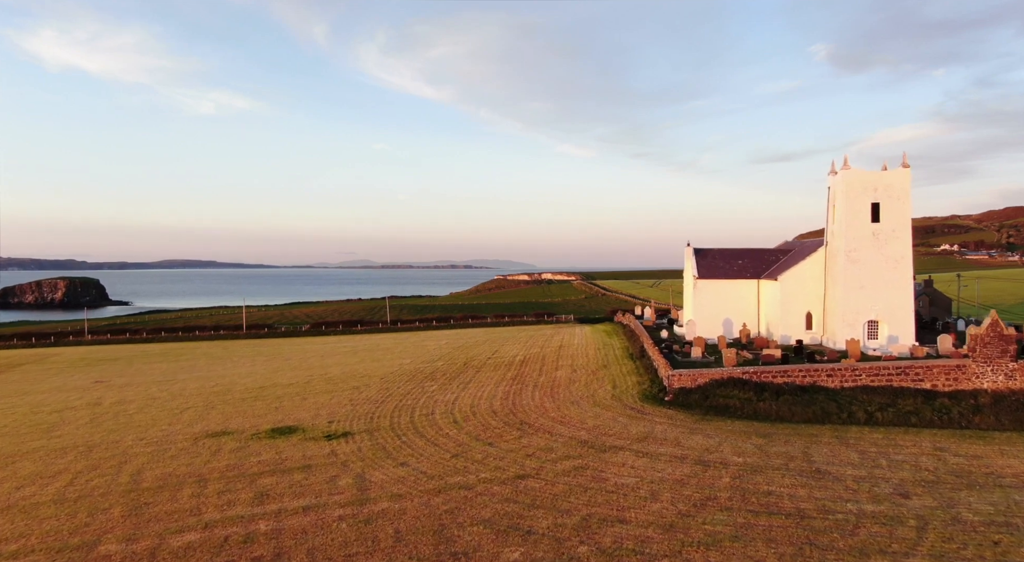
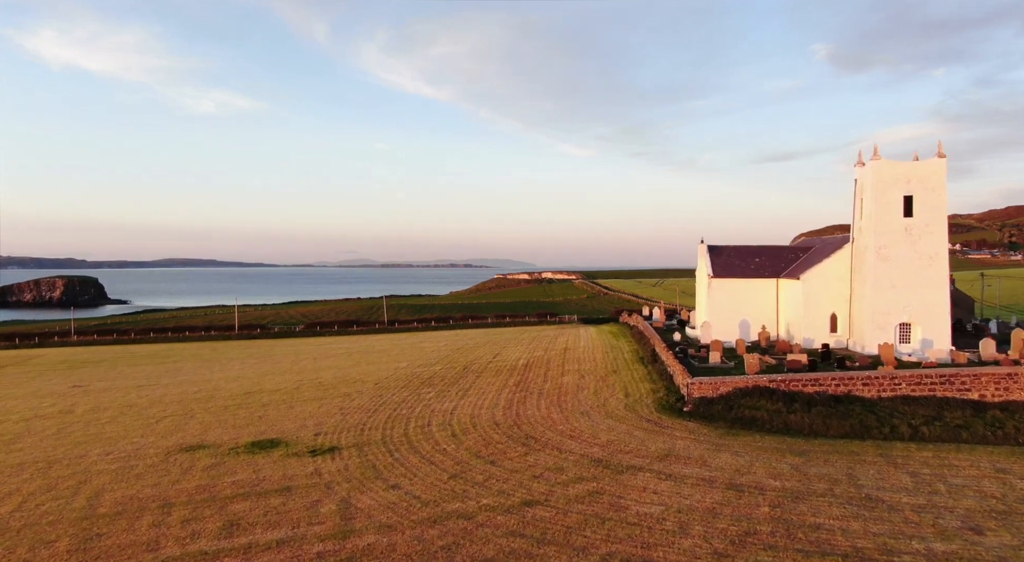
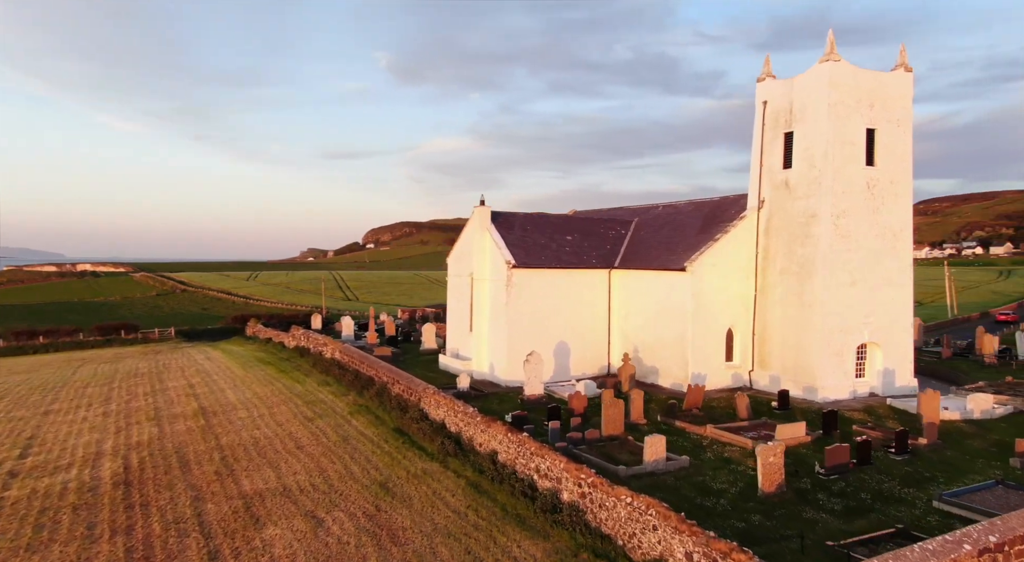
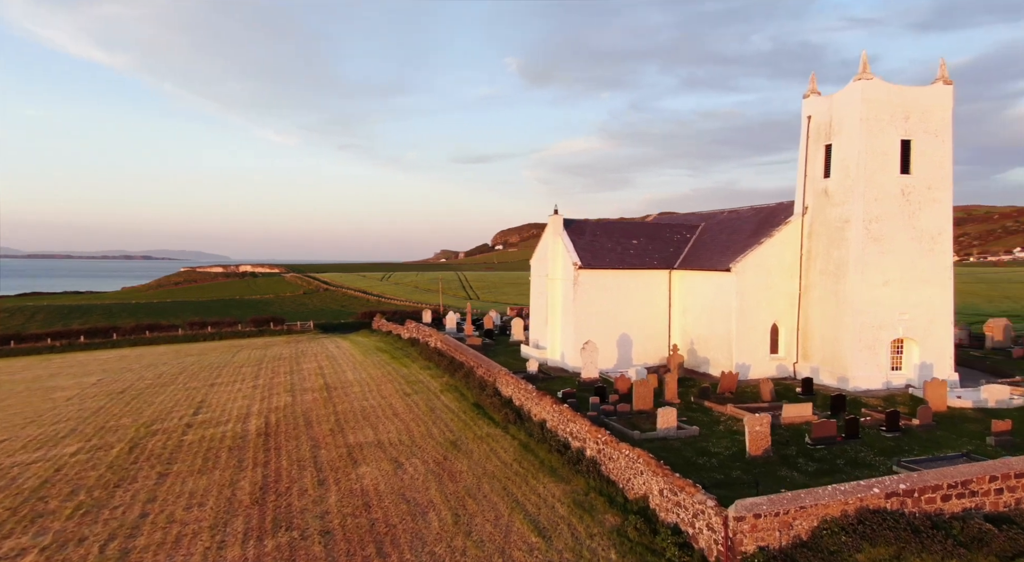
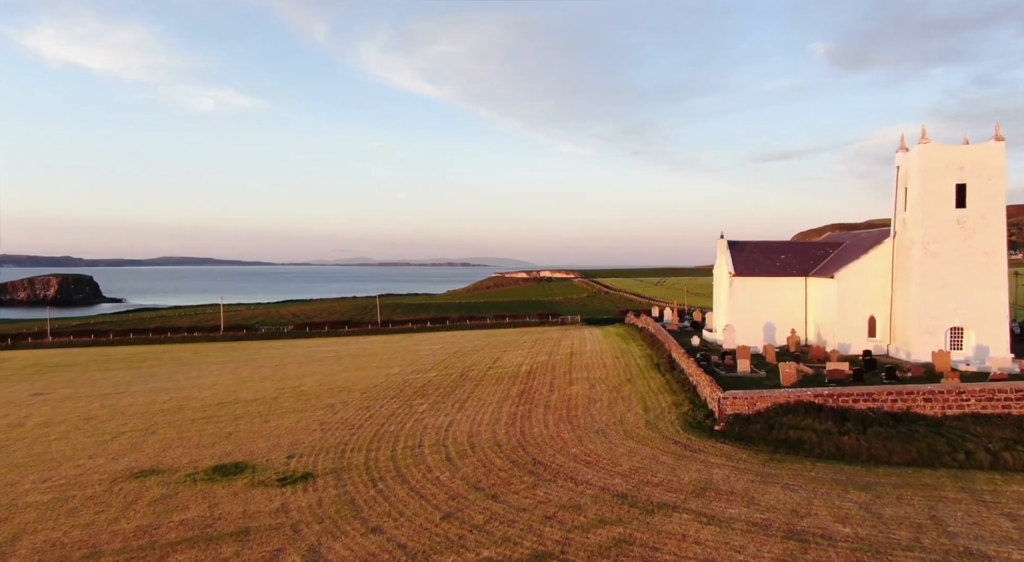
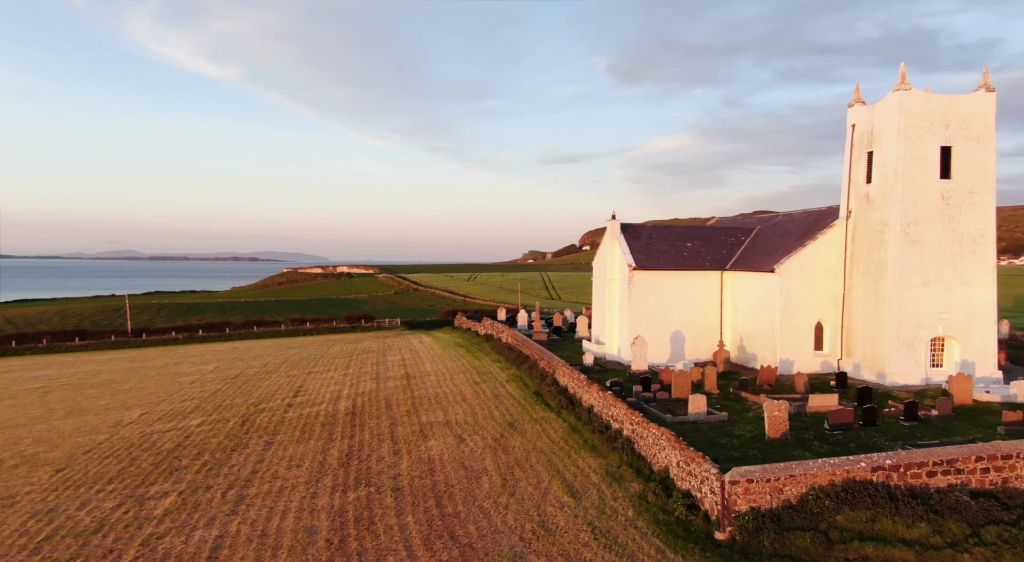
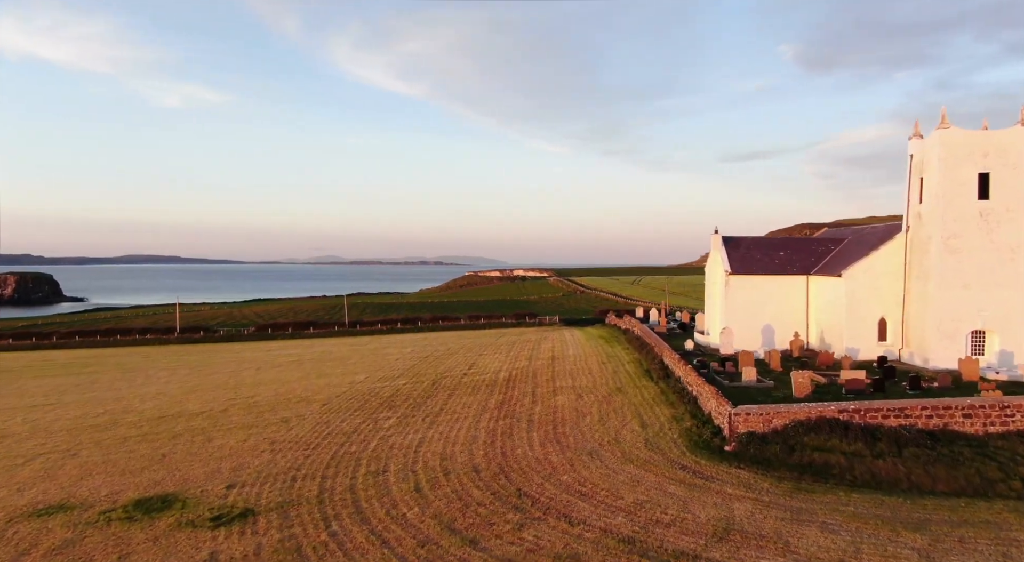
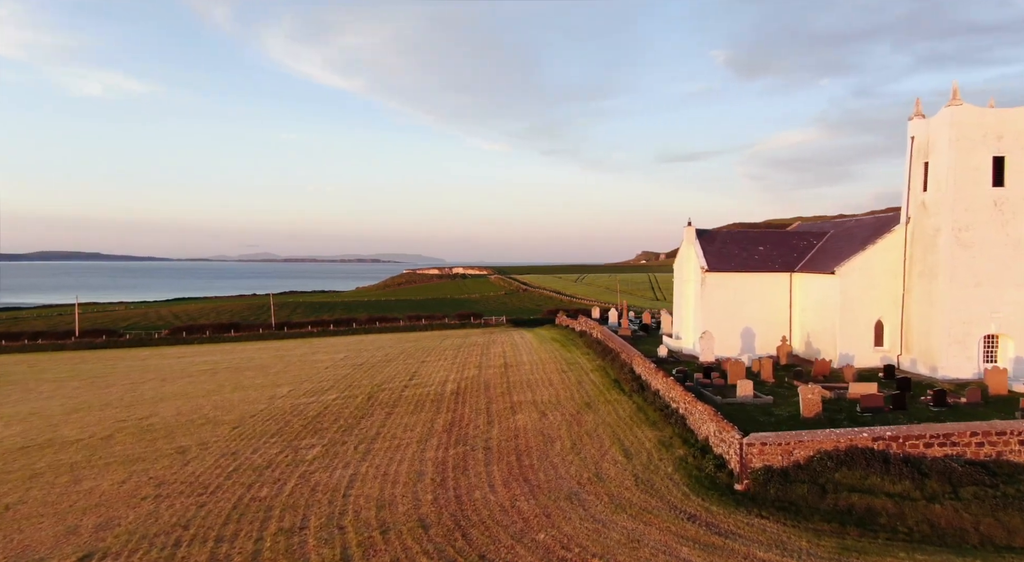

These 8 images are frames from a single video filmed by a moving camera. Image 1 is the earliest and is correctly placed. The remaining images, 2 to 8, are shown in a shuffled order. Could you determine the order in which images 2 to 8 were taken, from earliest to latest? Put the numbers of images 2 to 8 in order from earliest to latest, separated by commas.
2, 5, 7, 8, 6, 4, 3
